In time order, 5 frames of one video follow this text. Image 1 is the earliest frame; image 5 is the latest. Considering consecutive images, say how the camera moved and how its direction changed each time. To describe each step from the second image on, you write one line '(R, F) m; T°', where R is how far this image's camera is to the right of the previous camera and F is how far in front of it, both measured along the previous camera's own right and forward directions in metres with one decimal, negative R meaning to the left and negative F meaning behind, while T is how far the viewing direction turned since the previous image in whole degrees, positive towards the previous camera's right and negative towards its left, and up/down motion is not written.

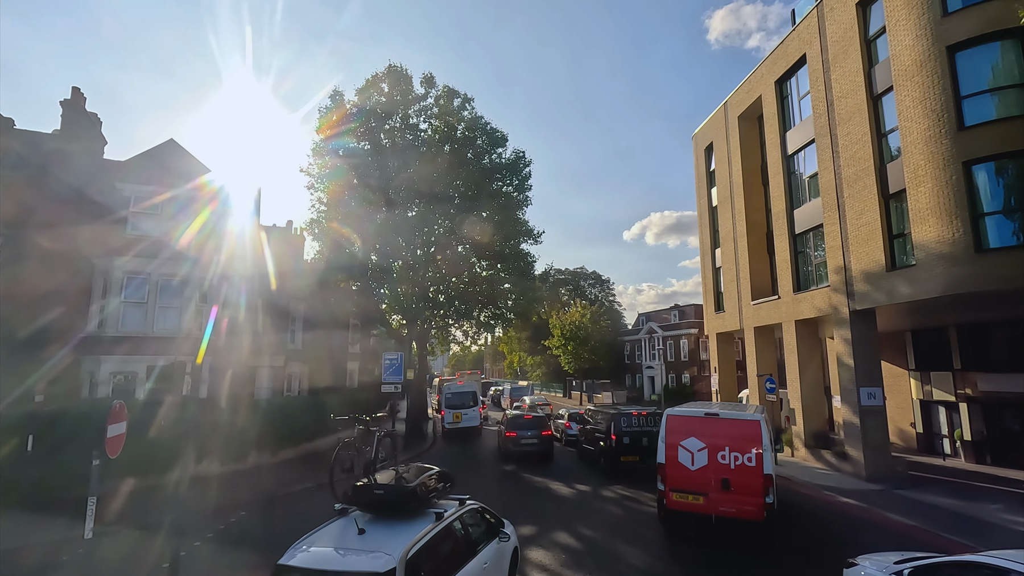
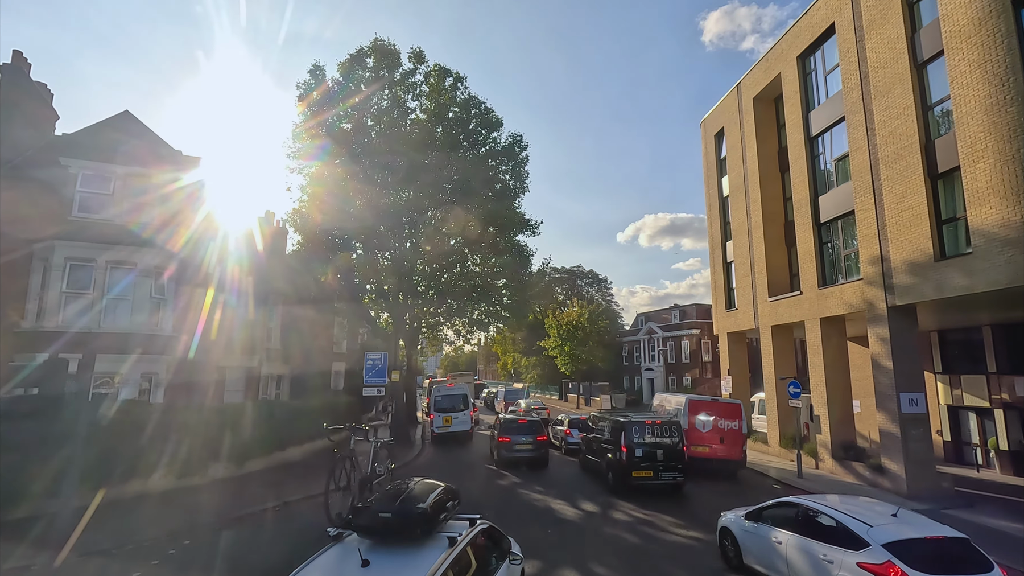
(-0.1, +1.9) m; +1°
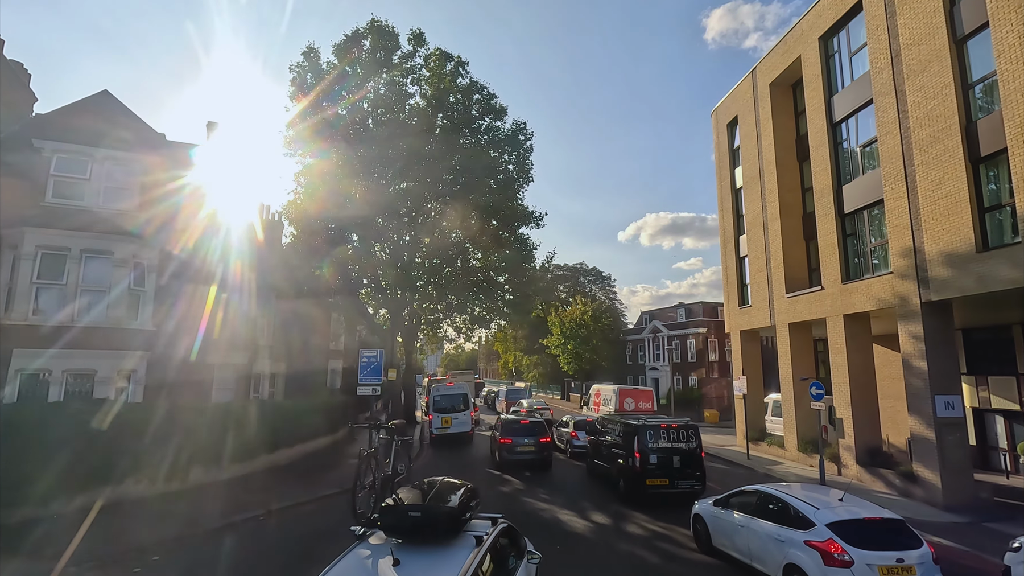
(-0.1, +1.0) m; 0°
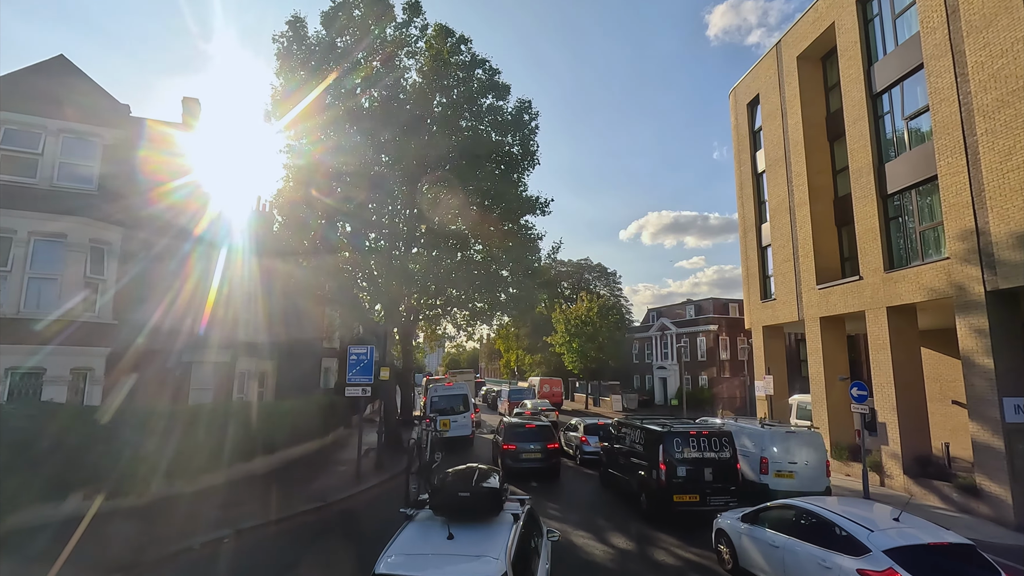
(-0.1, +1.7) m; 0°
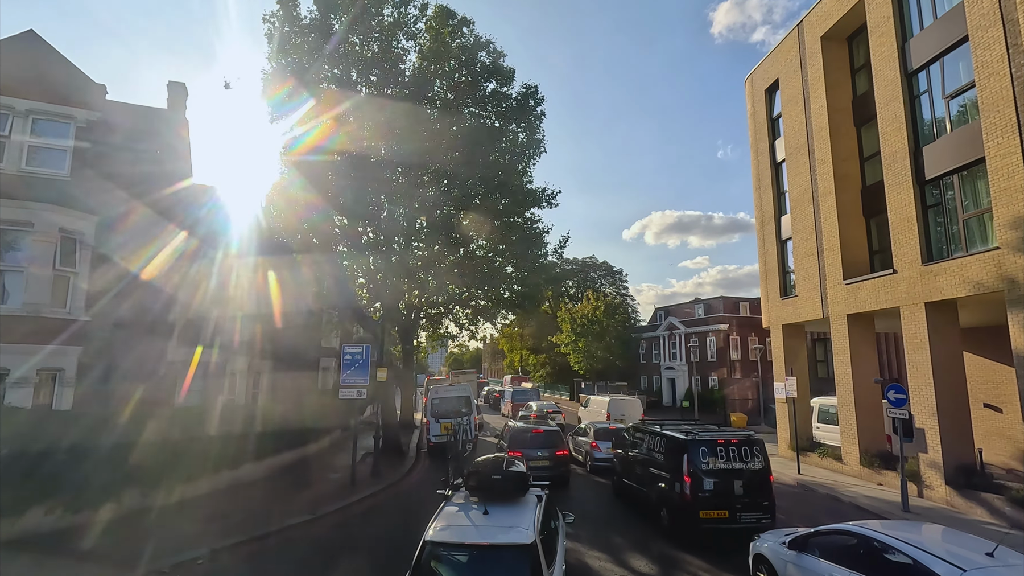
(-0.1, +1.1) m; 0°
